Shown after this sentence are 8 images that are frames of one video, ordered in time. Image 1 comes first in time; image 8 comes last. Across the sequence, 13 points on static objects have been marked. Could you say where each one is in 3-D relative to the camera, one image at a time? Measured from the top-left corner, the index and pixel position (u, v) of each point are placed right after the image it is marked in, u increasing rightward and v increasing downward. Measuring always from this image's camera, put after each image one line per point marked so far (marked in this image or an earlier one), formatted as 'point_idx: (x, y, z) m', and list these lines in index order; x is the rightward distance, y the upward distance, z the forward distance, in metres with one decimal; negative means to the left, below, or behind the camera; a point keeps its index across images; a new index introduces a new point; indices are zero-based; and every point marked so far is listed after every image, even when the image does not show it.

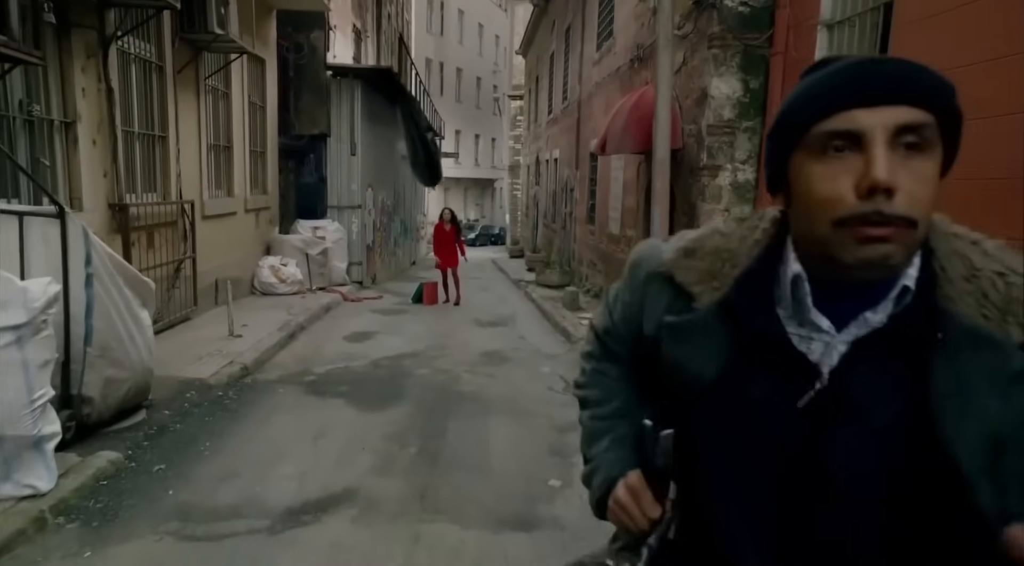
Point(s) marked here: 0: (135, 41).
0: (-4.0, +2.6, +7.9) m
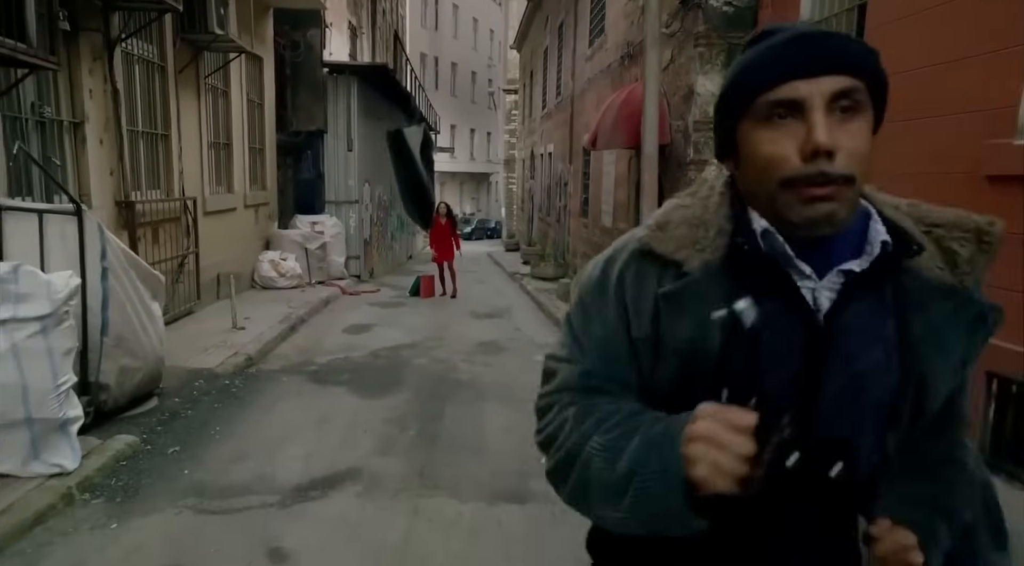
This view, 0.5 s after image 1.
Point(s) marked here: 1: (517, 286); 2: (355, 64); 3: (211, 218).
0: (-4.1, +2.6, +8.2) m
1: (+0.1, -0.1, +15.3) m
2: (-3.2, +4.5, +15.3) m
3: (-4.3, +0.9, +10.8) m
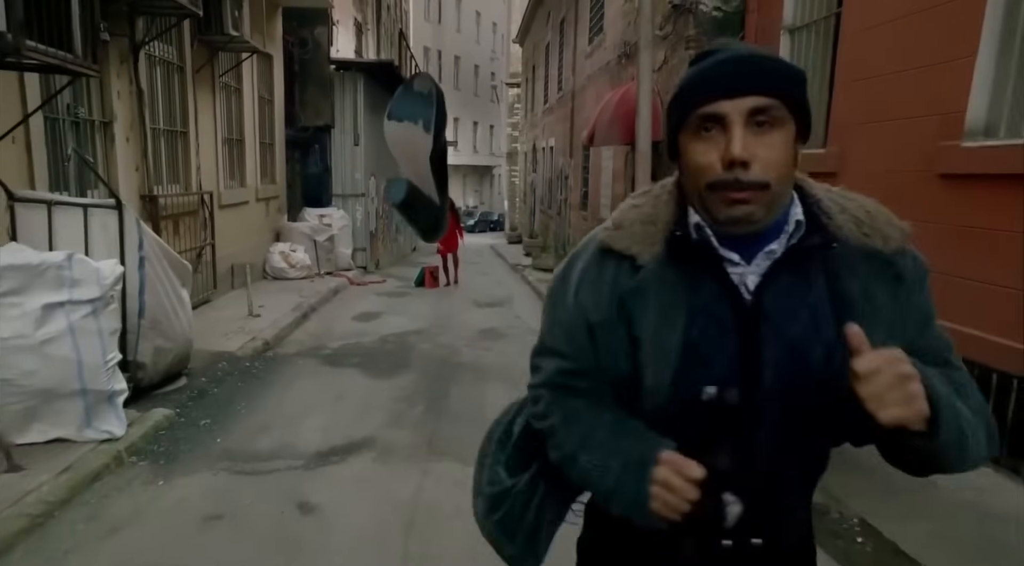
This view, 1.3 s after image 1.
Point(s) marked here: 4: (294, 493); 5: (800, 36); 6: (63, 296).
0: (-4.0, +2.7, +8.6) m
1: (+0.1, +0.1, +15.8) m
2: (-3.1, +4.6, +15.7) m
3: (-4.3, +1.1, +11.3) m
4: (-1.2, -1.2, +4.2) m
5: (+2.7, +2.3, +6.9) m
6: (-2.6, -0.1, +4.3) m
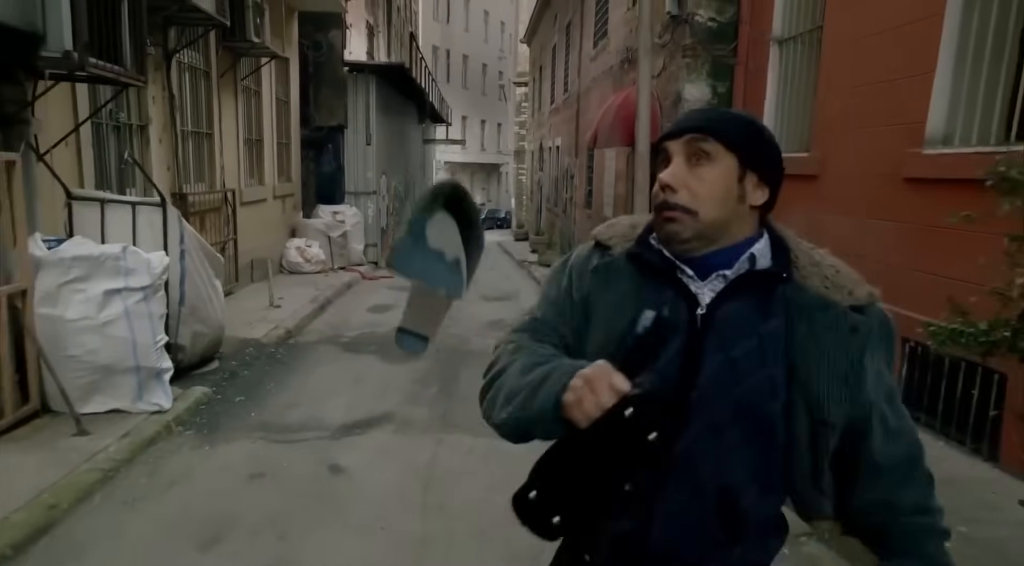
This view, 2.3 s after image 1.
0: (-4.0, +2.8, +9.2) m
1: (+0.3, +0.2, +16.3) m
2: (-3.0, +4.8, +16.3) m
3: (-4.2, +1.2, +11.9) m
4: (-1.2, -1.1, +4.7) m
5: (+2.8, +2.3, +7.5) m
6: (-2.6, 0.0, +4.9) m
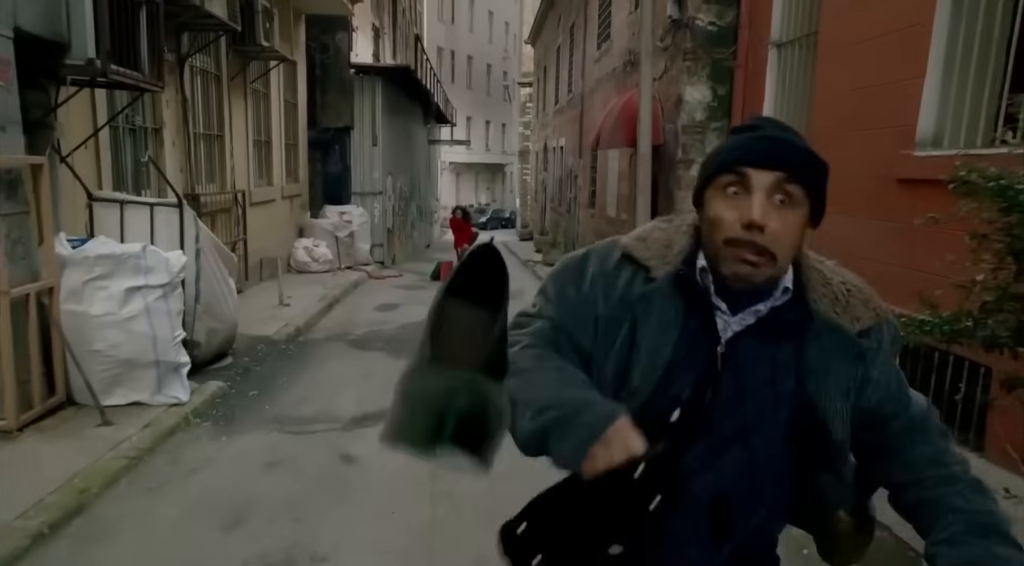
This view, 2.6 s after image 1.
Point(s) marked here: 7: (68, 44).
0: (-3.9, +2.8, +9.4) m
1: (+0.4, +0.2, +16.5) m
2: (-2.9, +4.8, +16.5) m
3: (-4.1, +1.2, +12.1) m
4: (-1.2, -1.1, +4.9) m
5: (+2.8, +2.4, +7.6) m
6: (-2.5, 0.0, +5.1) m
7: (-2.9, +1.5, +4.8) m
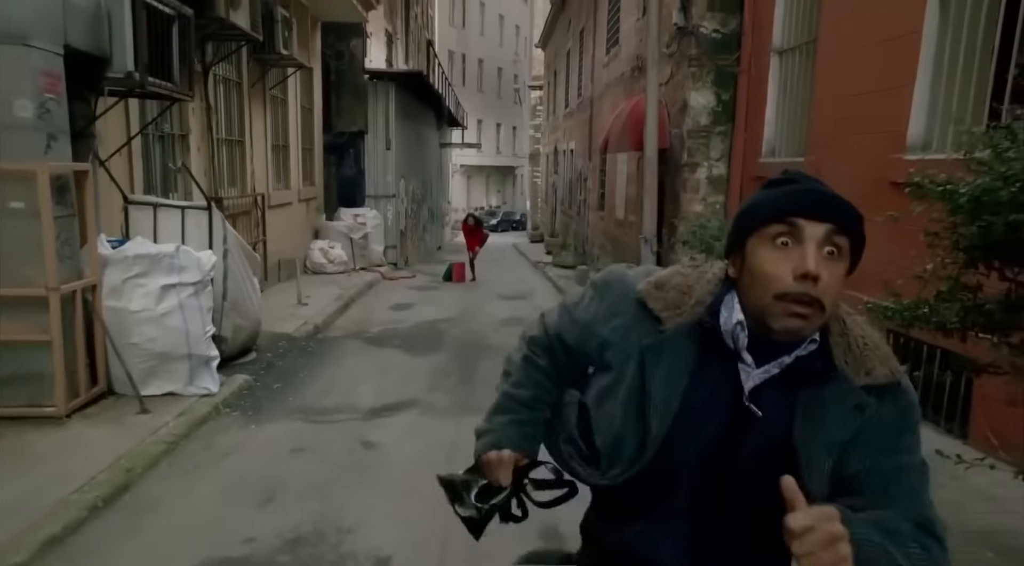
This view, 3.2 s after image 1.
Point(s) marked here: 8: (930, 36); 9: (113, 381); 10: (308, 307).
0: (-3.8, +2.8, +9.8) m
1: (+0.6, +0.2, +16.8) m
2: (-2.7, +4.8, +16.9) m
3: (-4.0, +1.2, +12.5) m
4: (-1.1, -1.1, +5.3) m
5: (+2.9, +2.4, +7.9) m
6: (-2.4, 0.0, +5.4) m
7: (-2.8, +1.5, +5.2) m
8: (+3.0, +1.8, +5.4) m
9: (-2.9, -0.7, +5.4) m
10: (-2.8, -0.3, +10.3) m
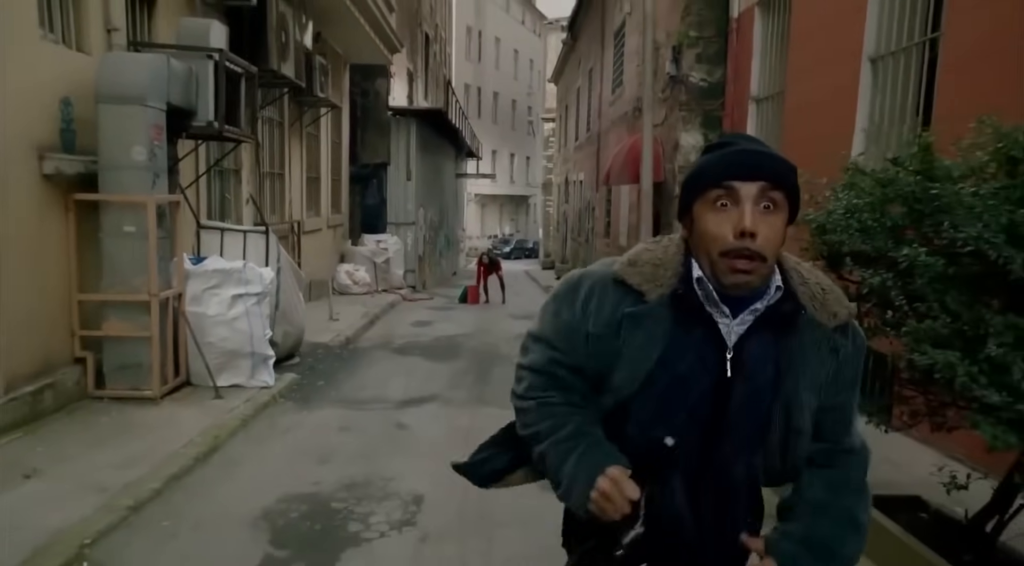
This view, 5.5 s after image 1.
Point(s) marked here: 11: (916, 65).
0: (-3.6, +2.6, +11.1) m
1: (+0.9, -0.3, +18.0) m
2: (-2.3, +4.2, +18.2) m
3: (-3.8, +0.9, +13.7) m
4: (-1.0, -1.2, +6.4) m
5: (+3.0, +2.2, +9.1) m
6: (-2.4, -0.1, +6.6) m
7: (-2.7, +1.5, +6.4) m
8: (+3.1, +1.6, +6.5) m
9: (-2.8, -0.8, +6.5) m
10: (-2.6, -0.6, +11.5) m
11: (+3.1, +1.7, +5.8) m
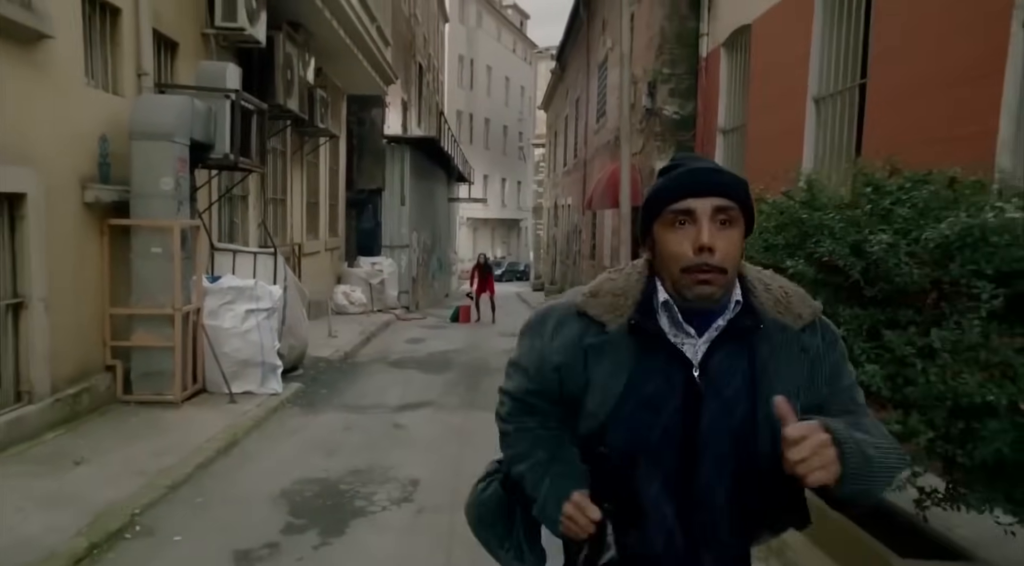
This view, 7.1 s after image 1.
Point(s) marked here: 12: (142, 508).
0: (-3.8, +2.3, +11.9) m
1: (+0.6, -0.8, +18.7) m
2: (-2.6, +3.7, +19.0) m
3: (-4.0, +0.5, +14.4) m
4: (-1.2, -1.3, +7.1) m
5: (+2.9, +1.9, +9.9) m
6: (-2.5, -0.2, +7.3) m
7: (-2.8, +1.3, +7.2) m
8: (+2.9, +1.5, +7.4) m
9: (-2.9, -0.9, +7.2) m
10: (-2.8, -0.9, +12.1) m
11: (+3.0, +1.6, +6.6) m
12: (-2.1, -1.3, +4.3) m
